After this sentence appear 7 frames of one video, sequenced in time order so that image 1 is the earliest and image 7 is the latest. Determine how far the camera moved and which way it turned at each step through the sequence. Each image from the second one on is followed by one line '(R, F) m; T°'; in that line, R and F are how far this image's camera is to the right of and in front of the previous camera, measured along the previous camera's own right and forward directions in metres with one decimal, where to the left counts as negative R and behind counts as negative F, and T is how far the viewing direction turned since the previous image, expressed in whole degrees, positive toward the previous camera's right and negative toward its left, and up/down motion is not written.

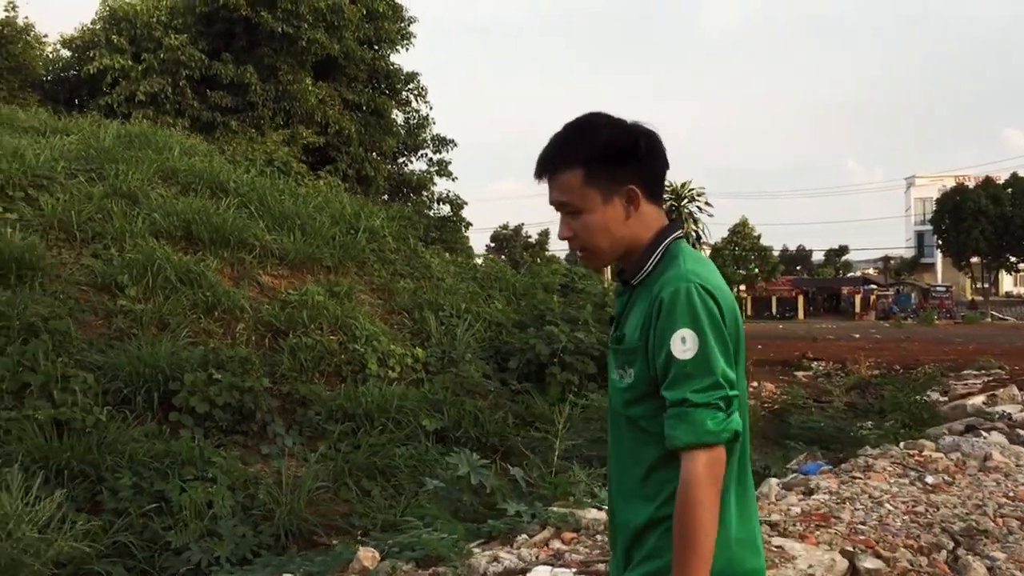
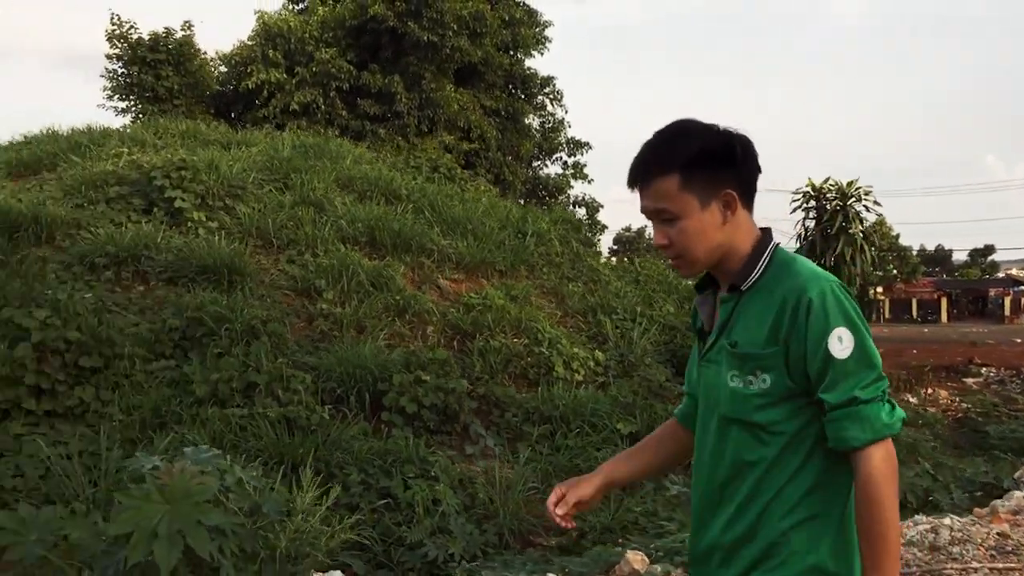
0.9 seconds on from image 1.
(-0.4, 0.0) m; -7°
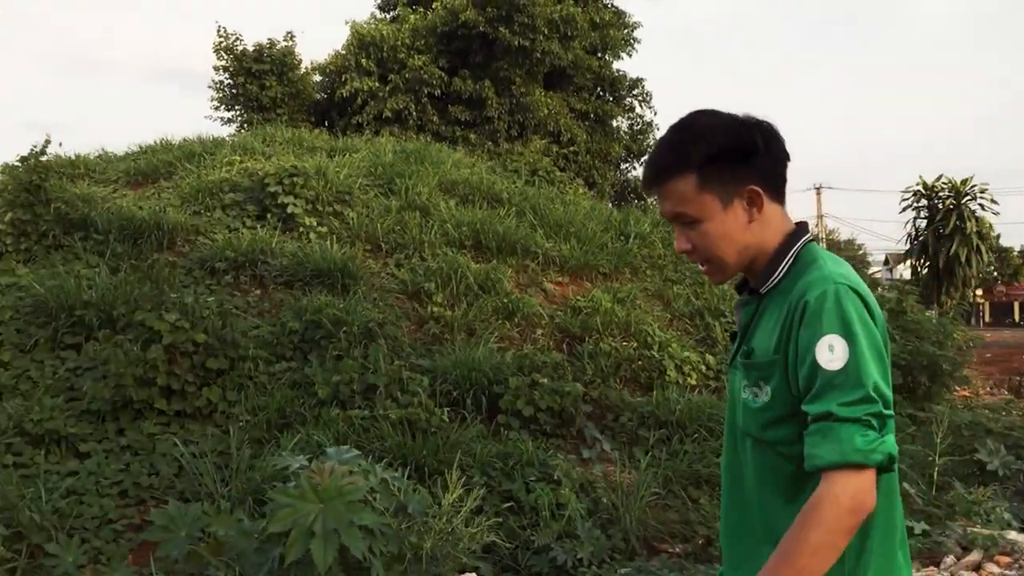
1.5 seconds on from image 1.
(-0.2, 0.0) m; -5°
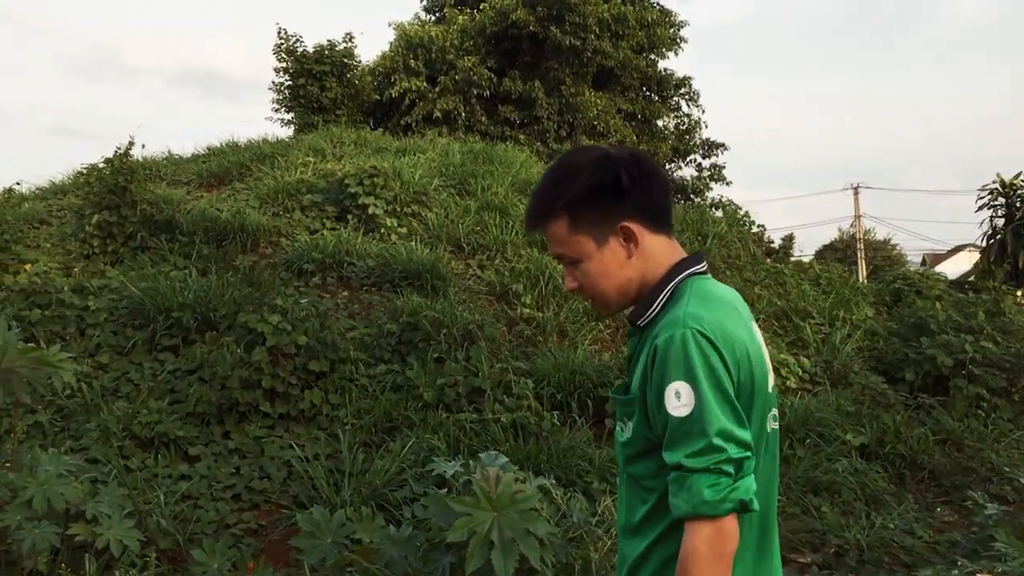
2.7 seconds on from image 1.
(-0.4, +0.1) m; -2°
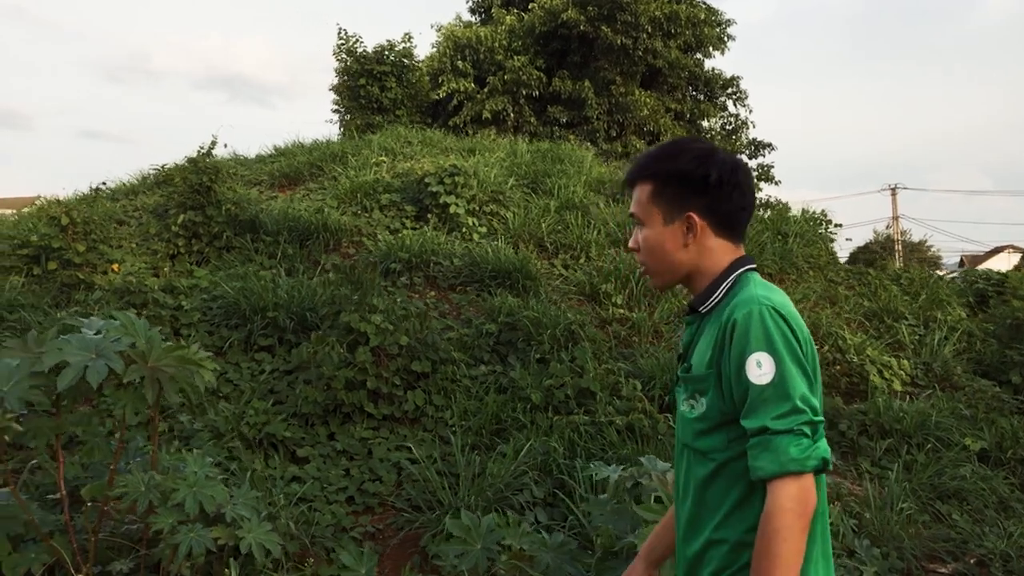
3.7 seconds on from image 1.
(-0.4, +0.1) m; -2°
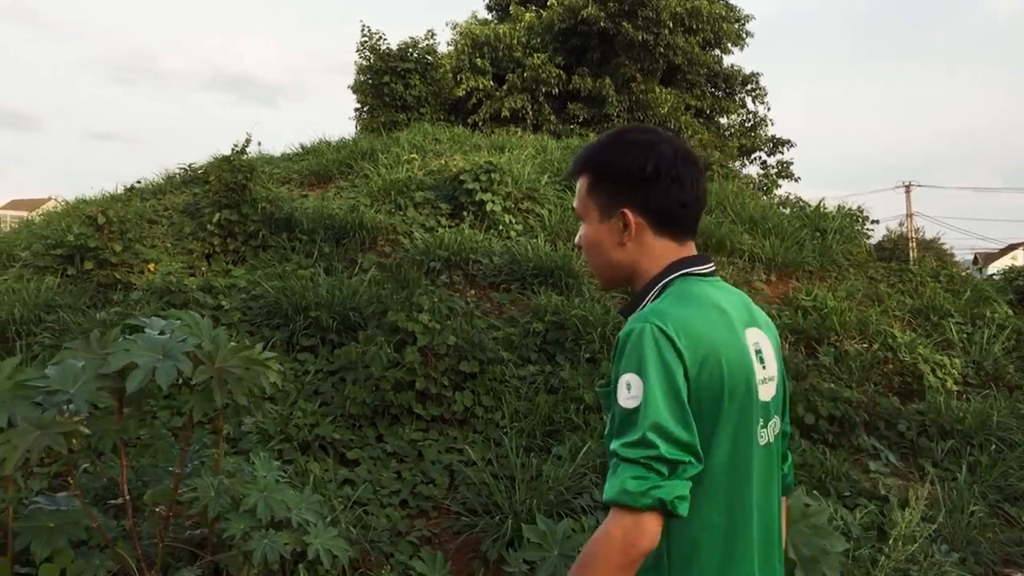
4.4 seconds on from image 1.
(-0.2, +0.1) m; -1°
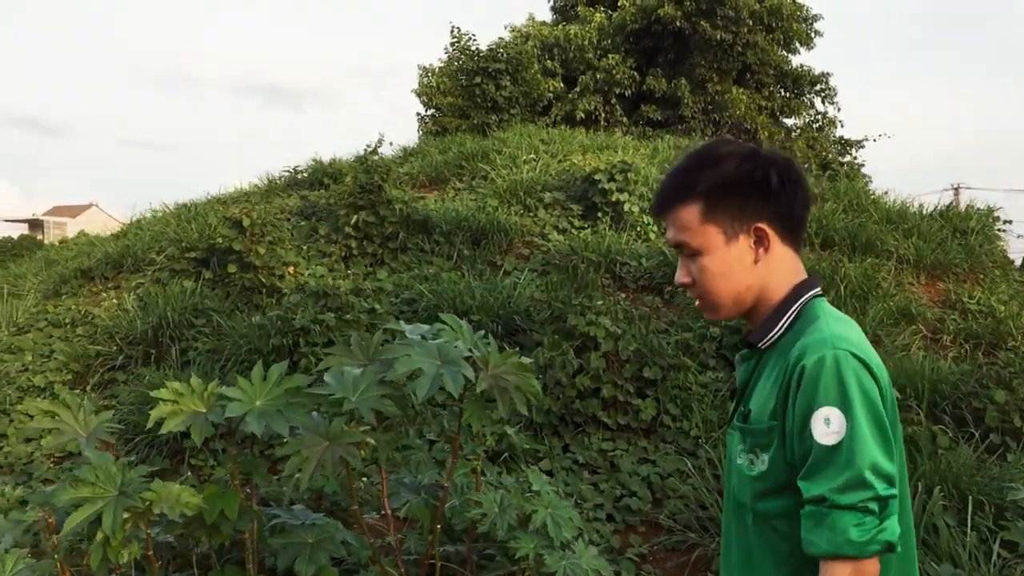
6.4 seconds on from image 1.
(-0.7, +0.2) m; -2°
